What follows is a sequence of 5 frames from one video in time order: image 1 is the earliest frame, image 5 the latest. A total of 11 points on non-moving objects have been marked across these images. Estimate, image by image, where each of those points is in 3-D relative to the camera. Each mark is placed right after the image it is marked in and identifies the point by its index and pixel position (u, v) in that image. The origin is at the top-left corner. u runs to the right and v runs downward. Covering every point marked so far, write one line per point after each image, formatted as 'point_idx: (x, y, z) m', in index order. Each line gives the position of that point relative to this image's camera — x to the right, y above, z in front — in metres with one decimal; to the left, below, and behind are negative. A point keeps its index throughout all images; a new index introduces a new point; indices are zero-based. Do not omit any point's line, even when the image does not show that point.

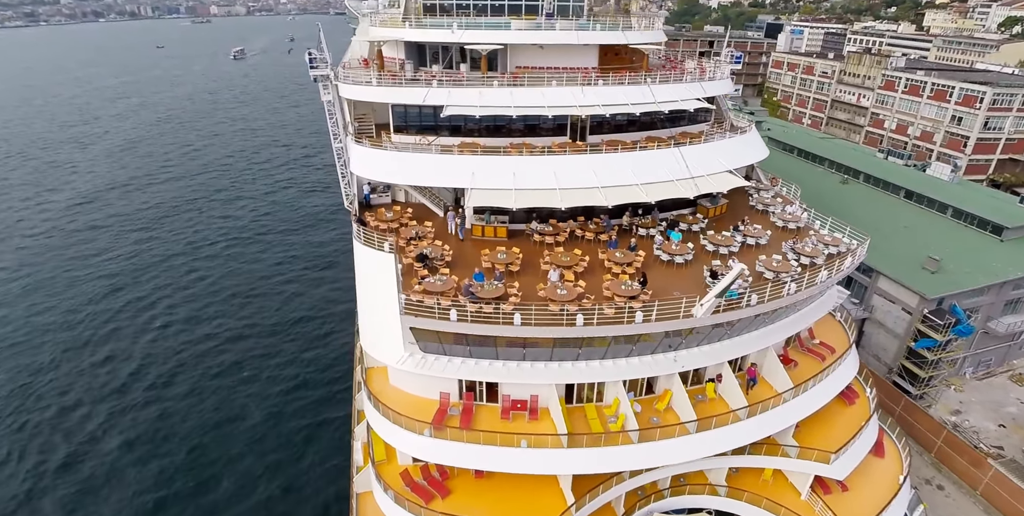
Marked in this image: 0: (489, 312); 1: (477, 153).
0: (-0.6, -1.4, +14.5) m
1: (-1.2, +3.7, +19.6) m
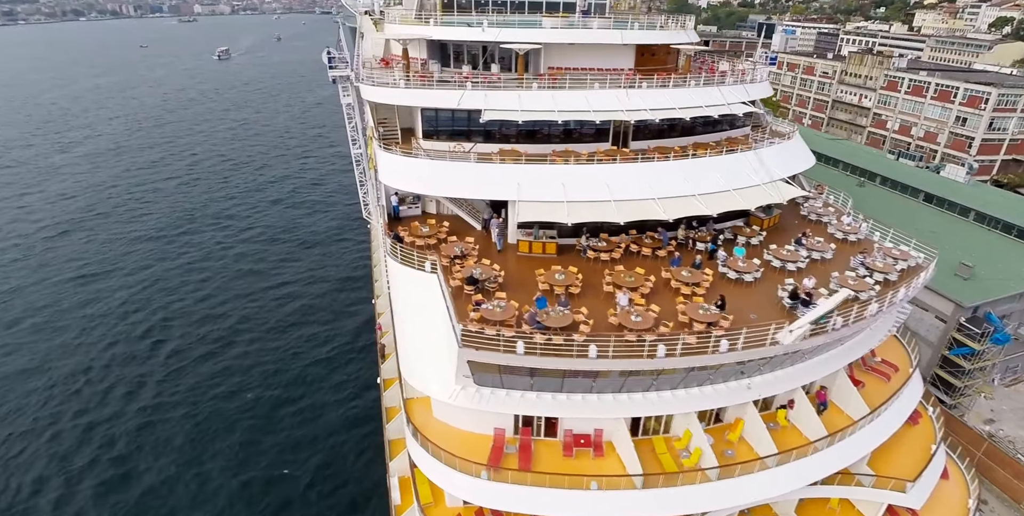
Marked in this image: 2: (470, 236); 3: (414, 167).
0: (+1.1, -2.0, +12.9) m
1: (+0.3, +3.1, +18.0) m
2: (-1.4, +0.7, +18.2) m
3: (-3.4, +3.0, +18.4) m
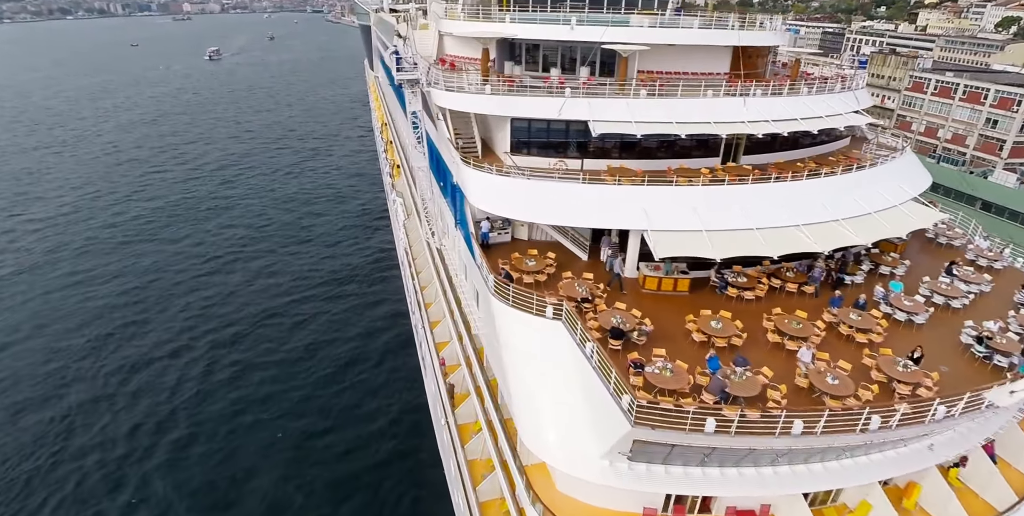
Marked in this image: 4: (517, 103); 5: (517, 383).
0: (+4.6, -3.1, +10.5) m
1: (+3.7, +2.1, +15.5) m
2: (+1.9, -0.3, +15.7) m
3: (0.0, +2.0, +15.8) m
4: (+0.1, +4.8, +17.1) m
5: (+0.1, -3.1, +13.5) m
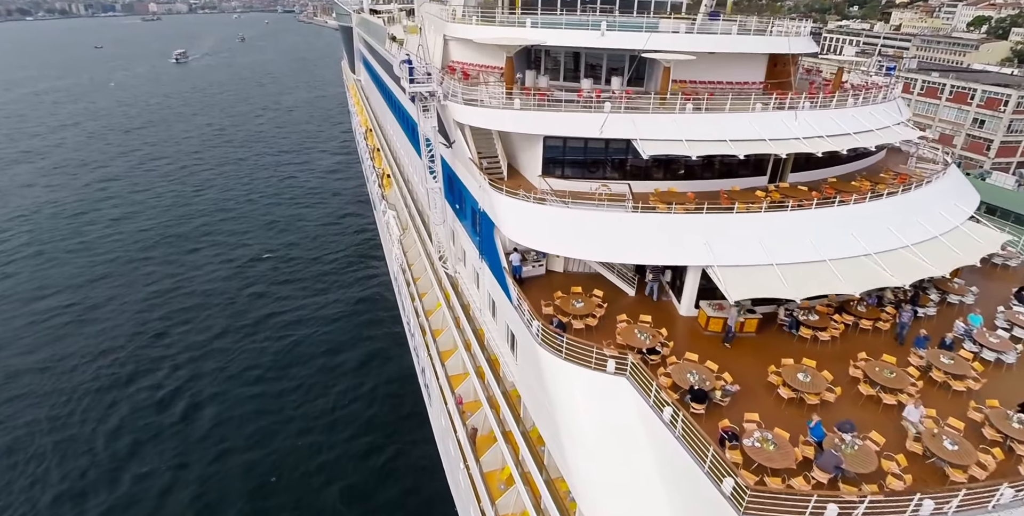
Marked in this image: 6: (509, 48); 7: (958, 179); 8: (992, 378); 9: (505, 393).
0: (+6.0, -3.9, +8.9) m
1: (+4.7, +1.2, +13.8) m
2: (+3.0, -1.3, +14.0) m
3: (+1.0, +1.0, +14.1) m
4: (+1.0, +3.8, +15.3) m
5: (+1.3, -4.0, +11.7) m
6: (0.0, +6.4, +16.8) m
7: (+15.5, +2.8, +19.2) m
8: (+10.8, -2.7, +12.4) m
9: (-0.2, -4.1, +16.5) m
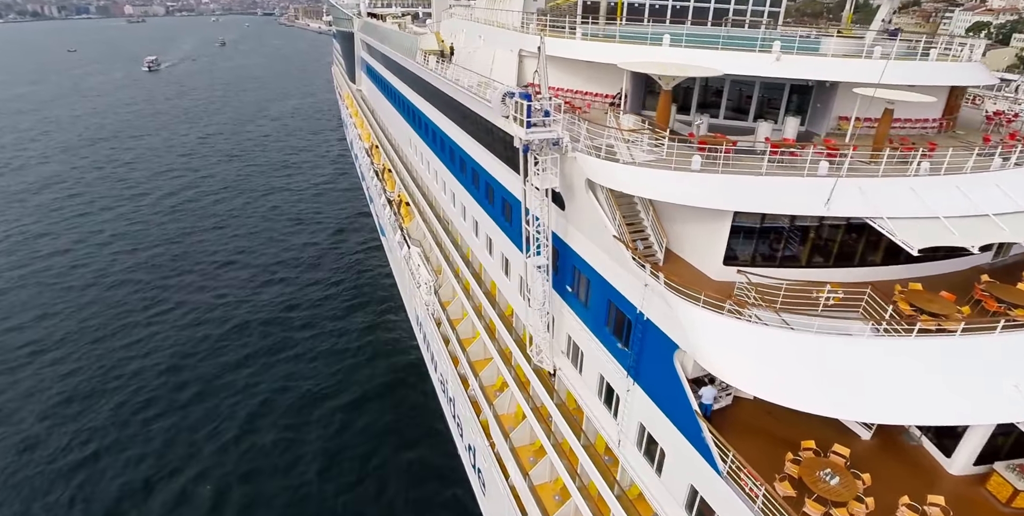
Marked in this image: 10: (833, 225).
0: (+9.6, -6.3, +4.6) m
1: (+8.1, -1.2, +9.6) m
2: (+6.4, -3.6, +9.6) m
3: (+4.4, -1.4, +9.7) m
4: (+4.4, +1.4, +10.9) m
5: (+4.9, -6.4, +7.3) m
6: (+3.3, +4.0, +12.4) m
7: (+18.7, +0.5, +15.2) m
8: (+14.3, -5.0, +8.3) m
9: (+3.2, -6.5, +12.0) m
10: (+6.2, +0.7, +11.1) m
